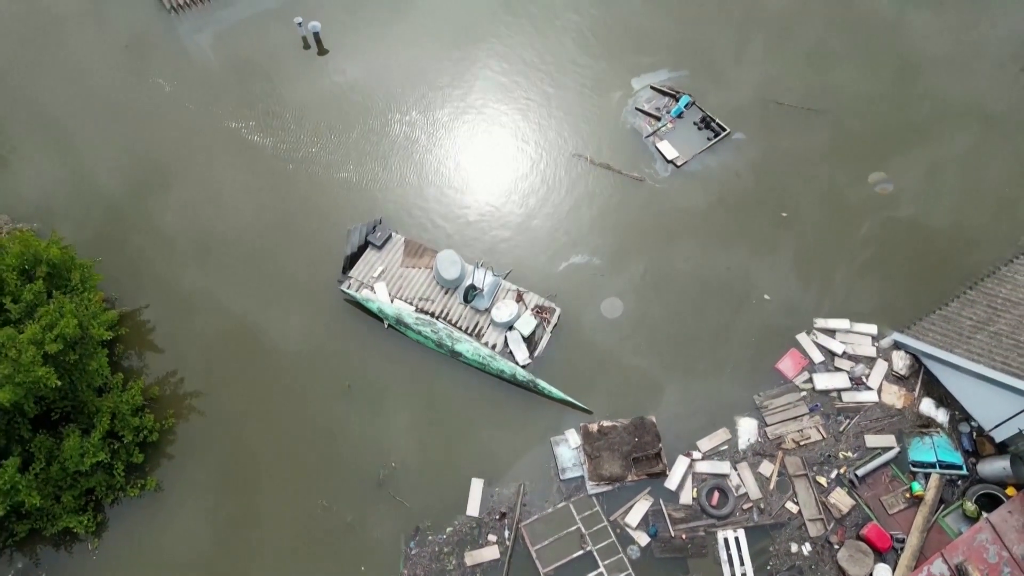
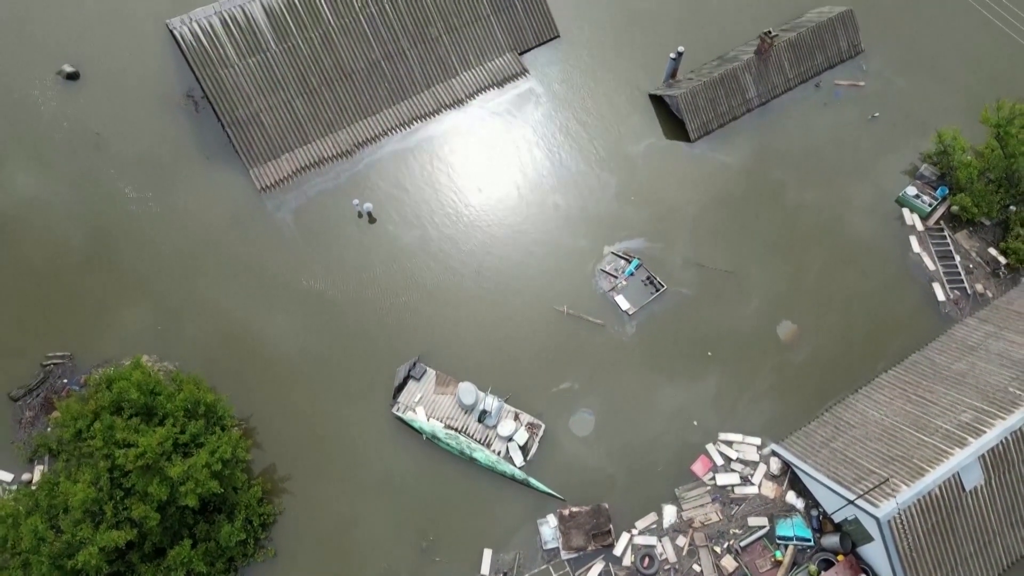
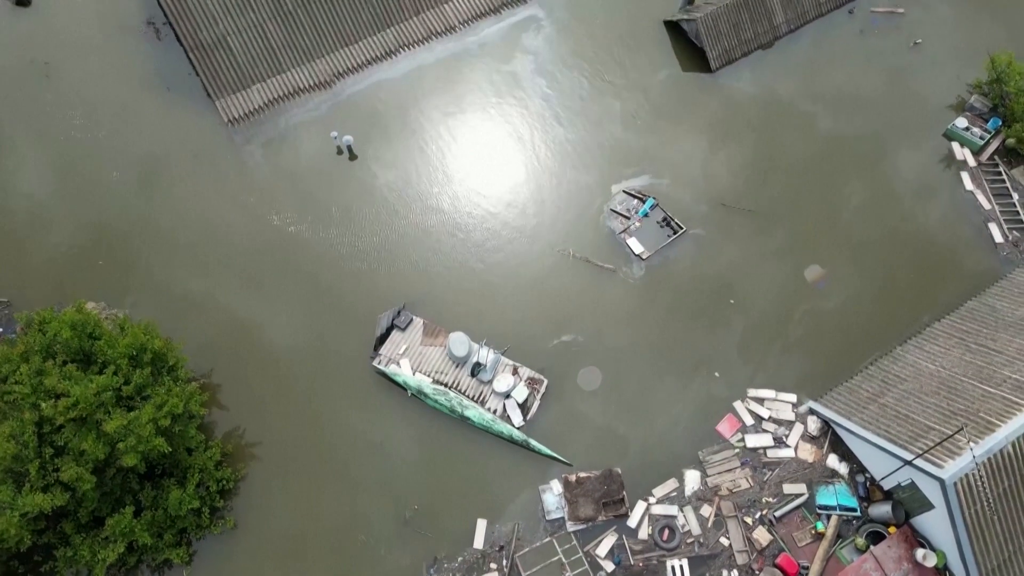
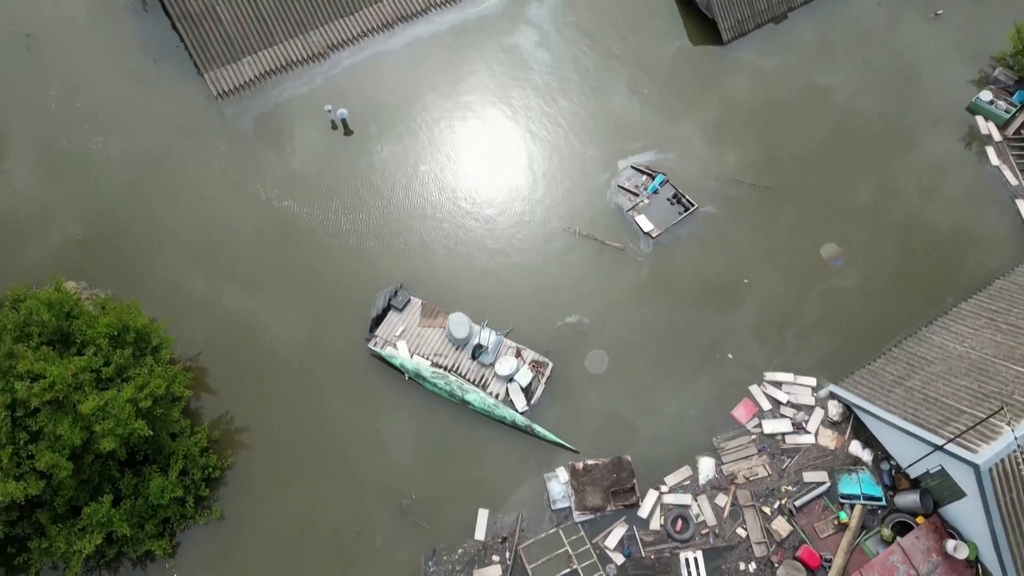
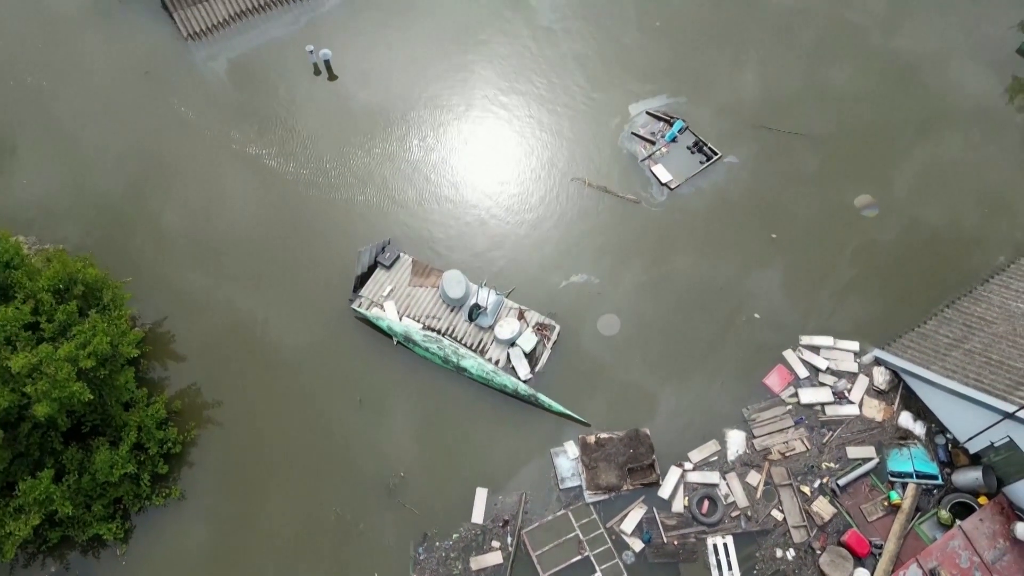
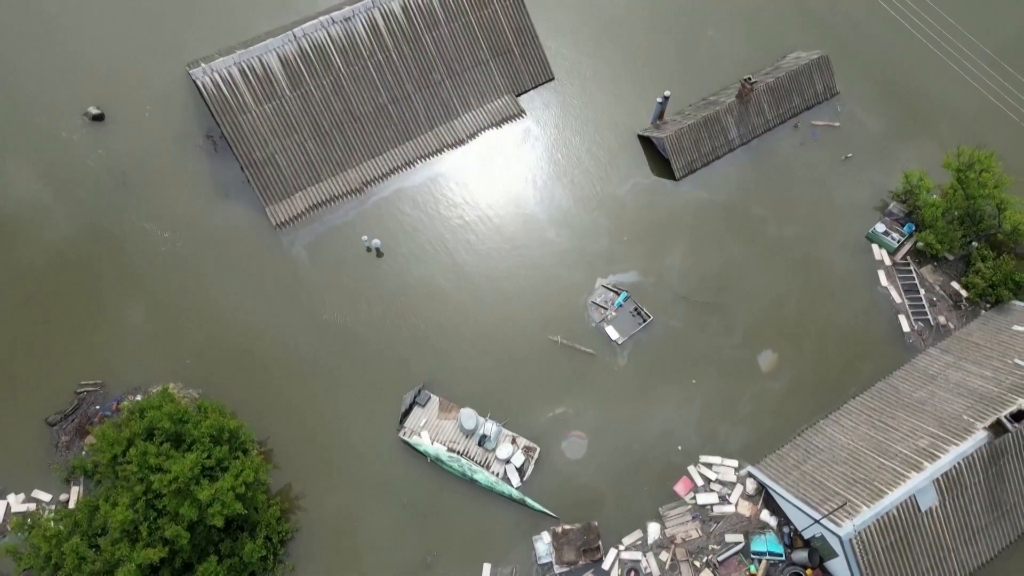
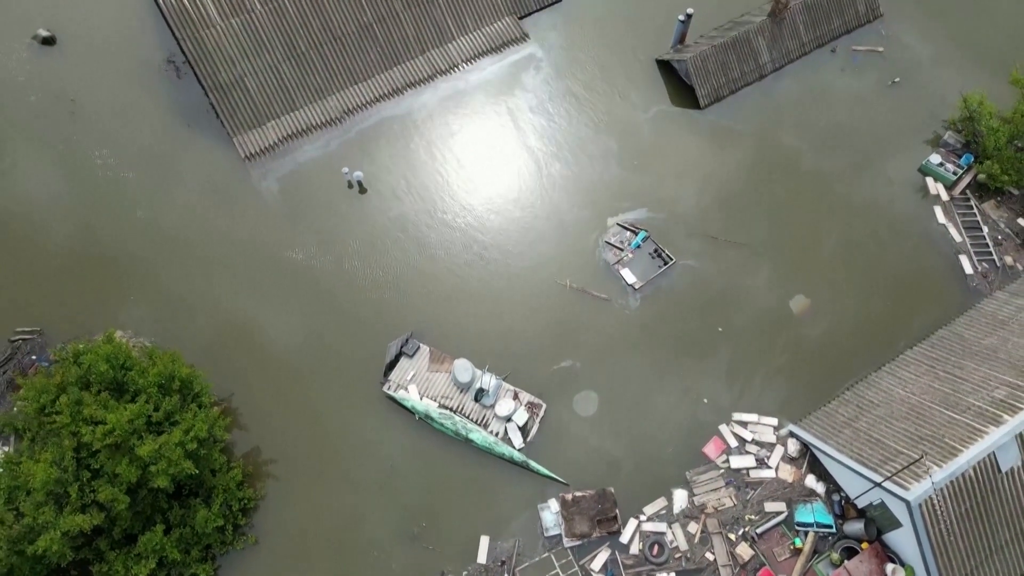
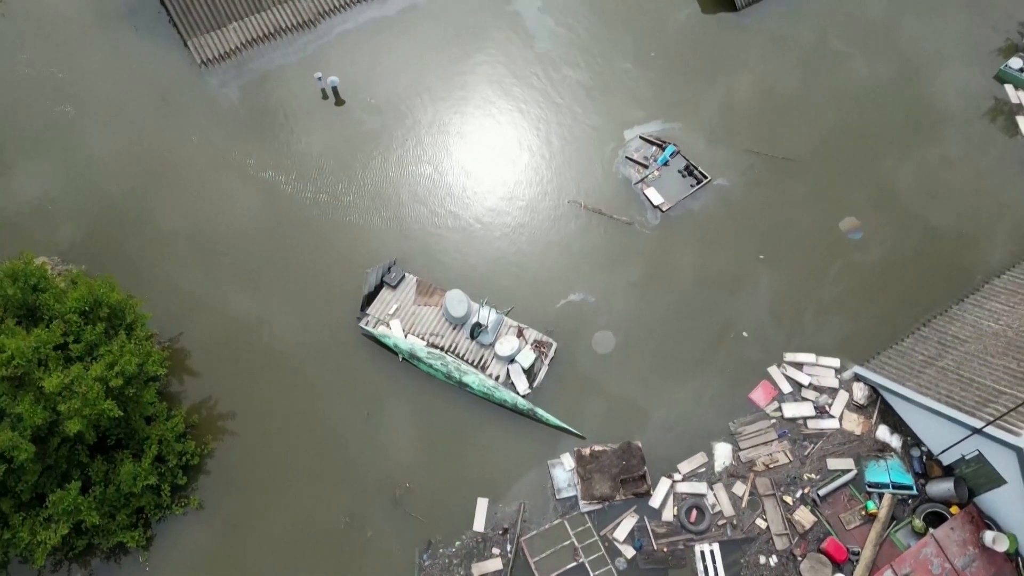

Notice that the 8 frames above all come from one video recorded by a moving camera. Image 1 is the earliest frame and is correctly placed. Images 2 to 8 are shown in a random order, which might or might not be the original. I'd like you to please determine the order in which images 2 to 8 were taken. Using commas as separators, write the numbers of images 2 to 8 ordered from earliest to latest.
5, 8, 4, 3, 7, 2, 6
